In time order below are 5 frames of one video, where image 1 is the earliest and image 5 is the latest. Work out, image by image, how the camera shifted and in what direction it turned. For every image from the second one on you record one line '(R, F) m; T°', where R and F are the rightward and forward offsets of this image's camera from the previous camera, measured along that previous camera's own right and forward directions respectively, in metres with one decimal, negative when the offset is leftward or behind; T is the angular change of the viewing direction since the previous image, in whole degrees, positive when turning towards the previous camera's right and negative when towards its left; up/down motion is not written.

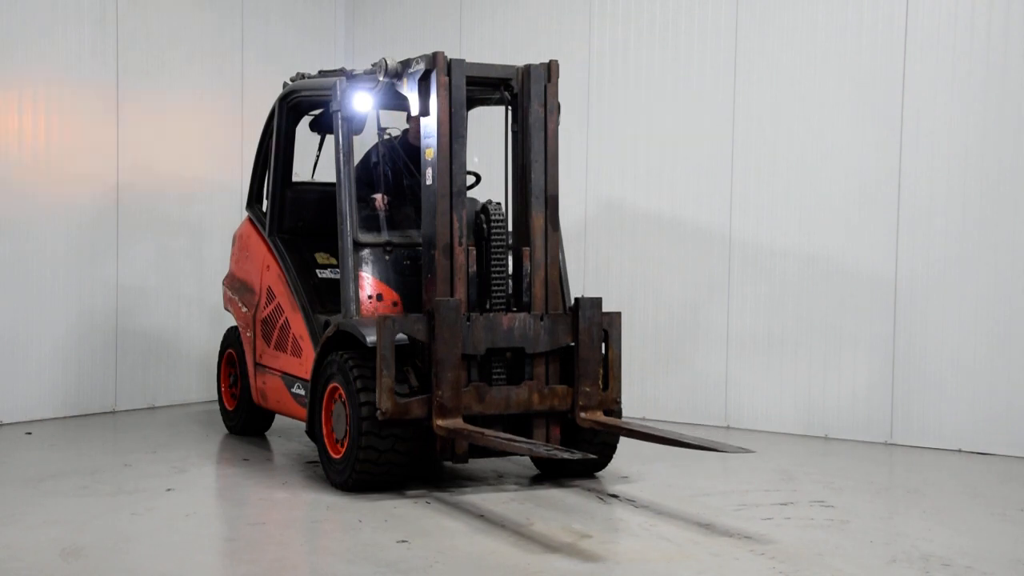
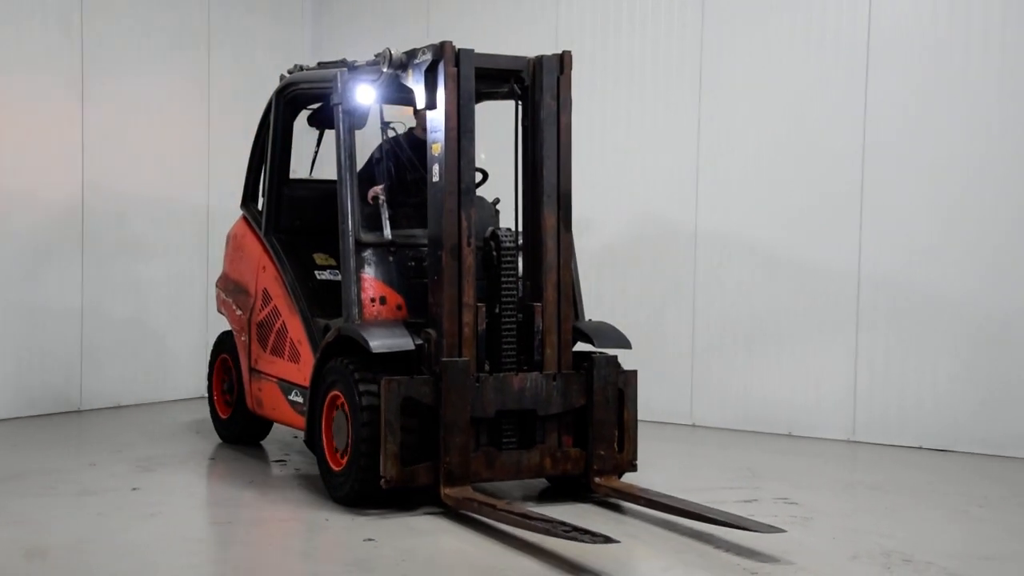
(-0.1, +0.2) m; +1°
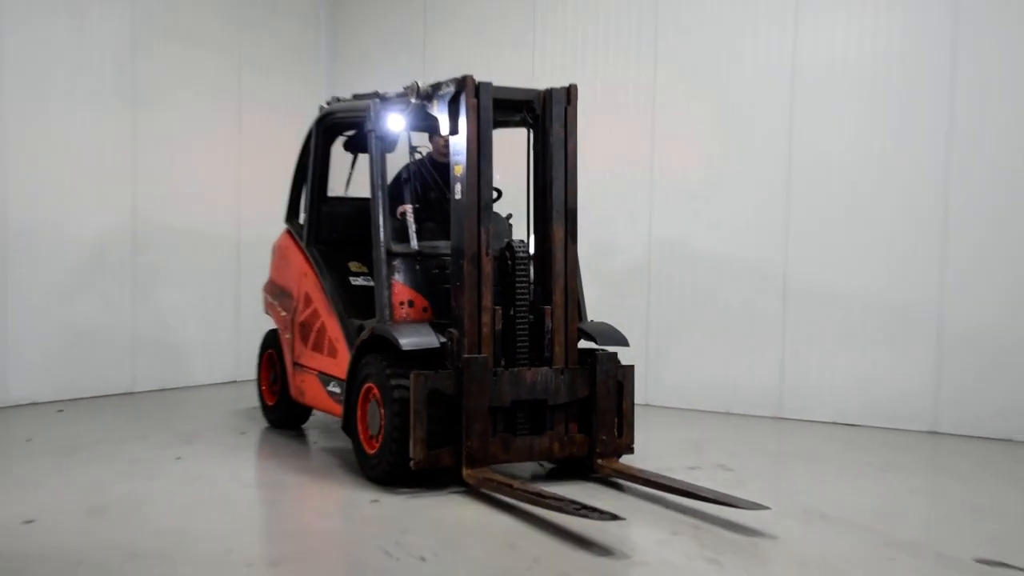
(+0.2, -0.6) m; -3°
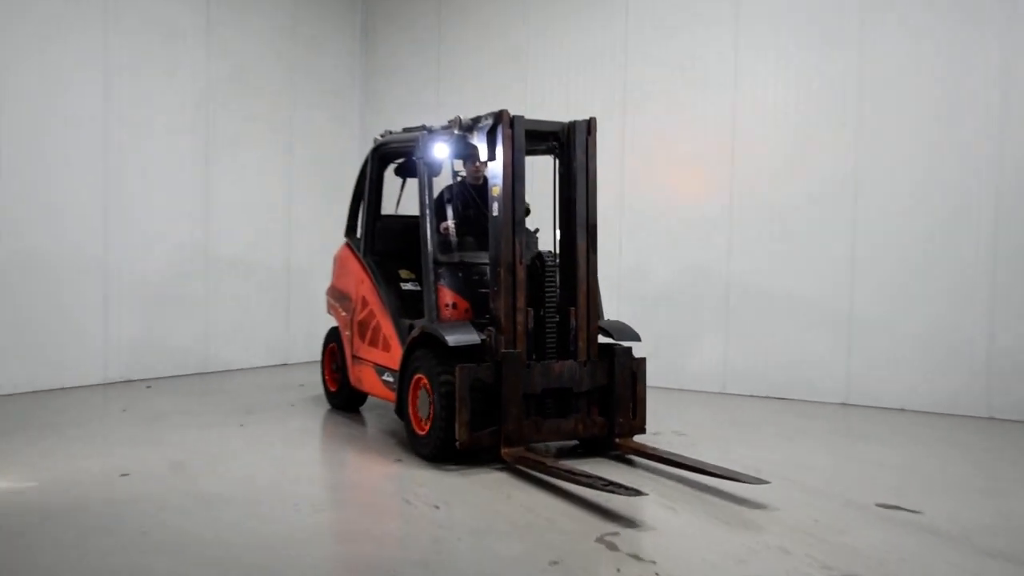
(+0.4, -0.8) m; -6°
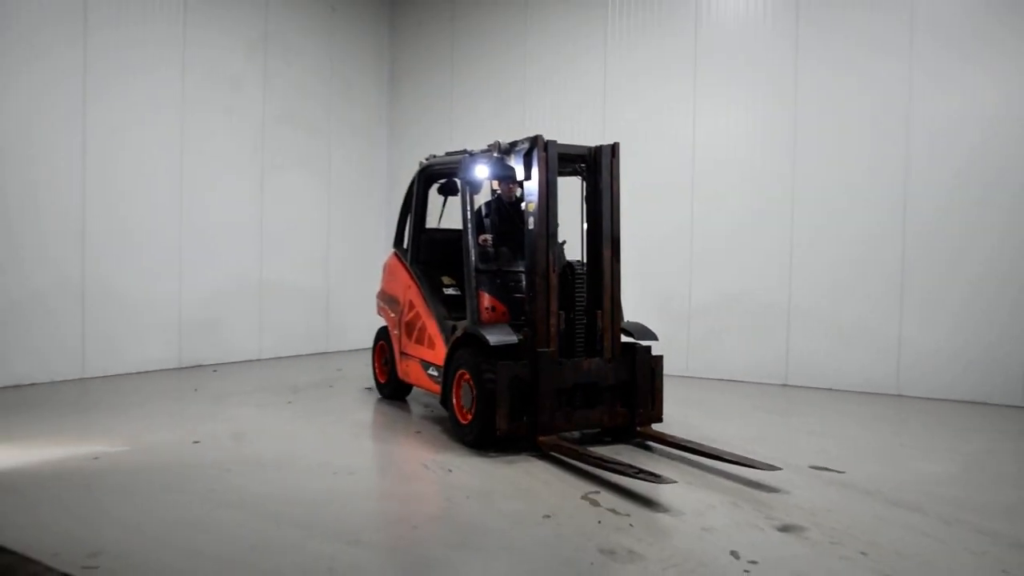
(+0.4, -0.7) m; -5°
